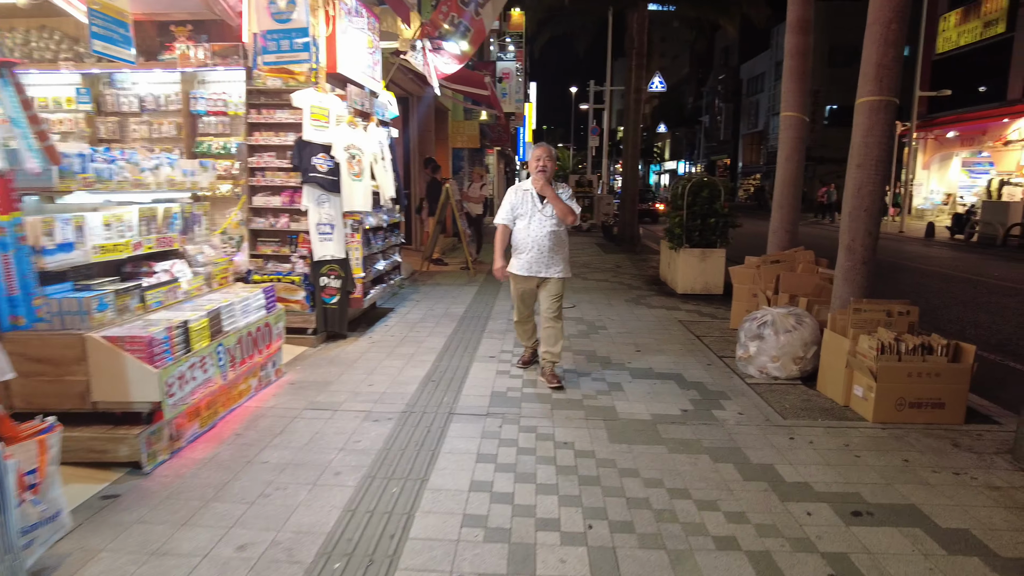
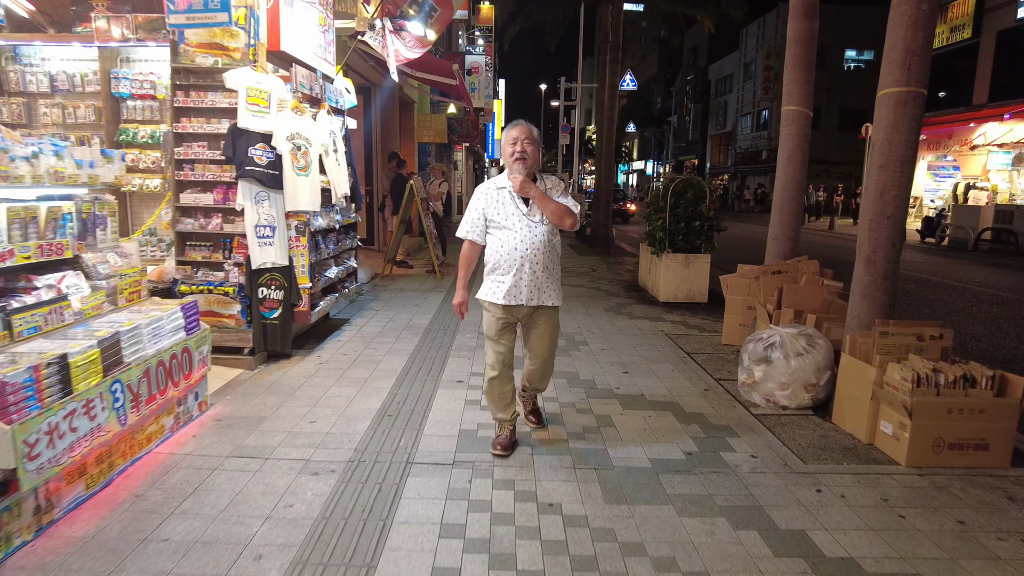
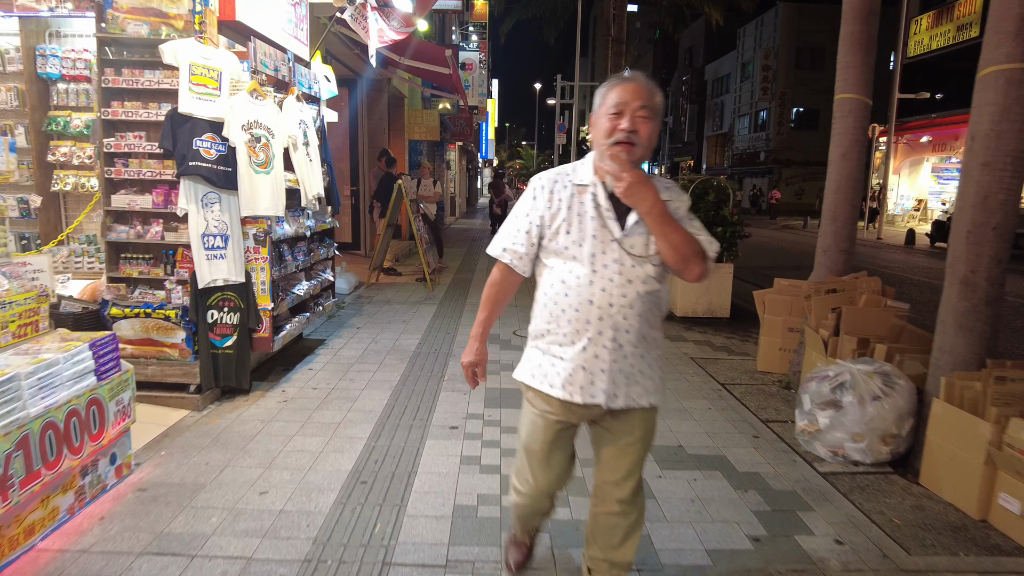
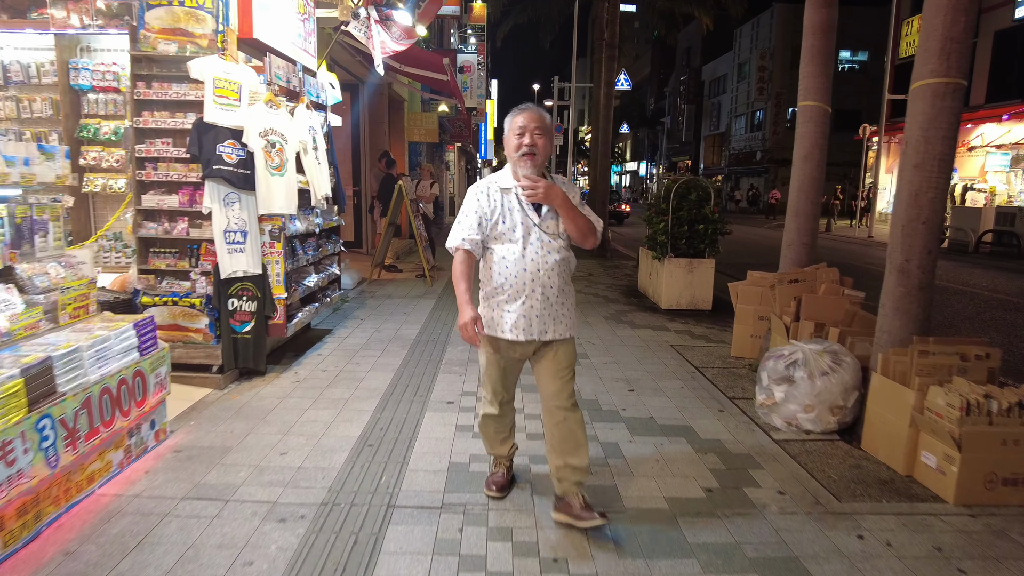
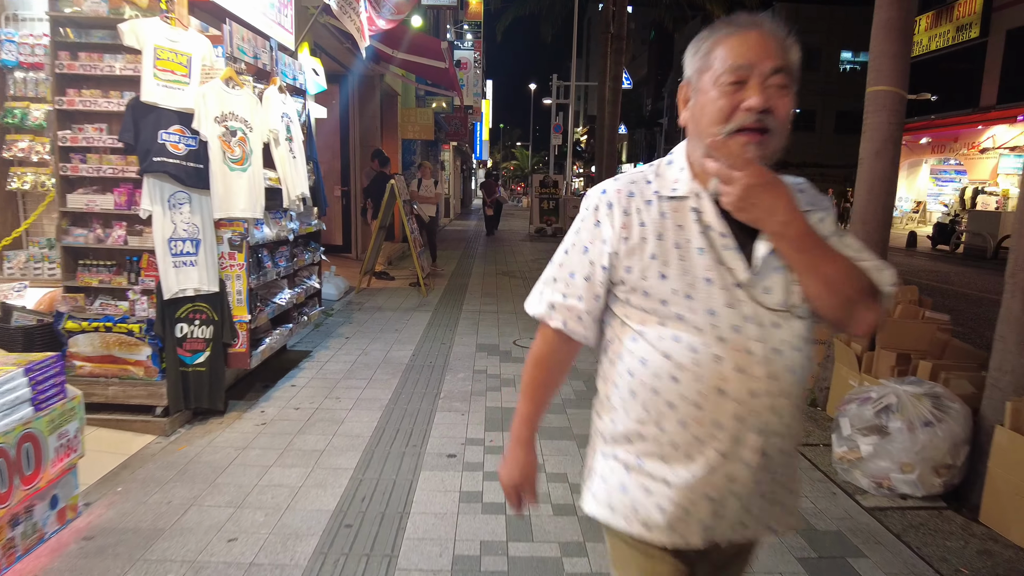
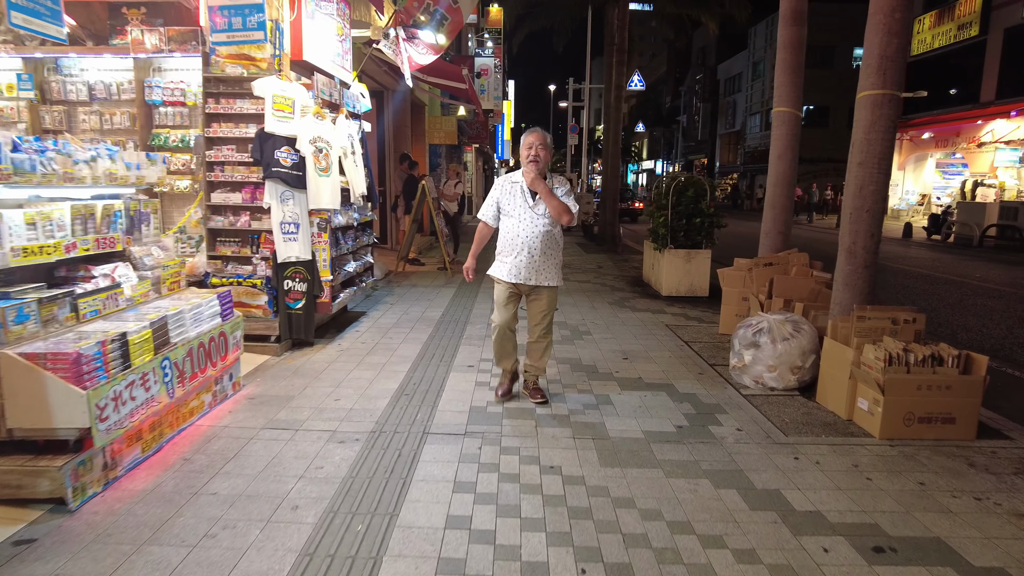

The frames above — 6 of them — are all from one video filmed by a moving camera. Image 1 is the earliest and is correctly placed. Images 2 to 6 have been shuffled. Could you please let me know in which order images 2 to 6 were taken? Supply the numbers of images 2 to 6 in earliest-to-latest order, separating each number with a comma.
6, 2, 4, 3, 5
